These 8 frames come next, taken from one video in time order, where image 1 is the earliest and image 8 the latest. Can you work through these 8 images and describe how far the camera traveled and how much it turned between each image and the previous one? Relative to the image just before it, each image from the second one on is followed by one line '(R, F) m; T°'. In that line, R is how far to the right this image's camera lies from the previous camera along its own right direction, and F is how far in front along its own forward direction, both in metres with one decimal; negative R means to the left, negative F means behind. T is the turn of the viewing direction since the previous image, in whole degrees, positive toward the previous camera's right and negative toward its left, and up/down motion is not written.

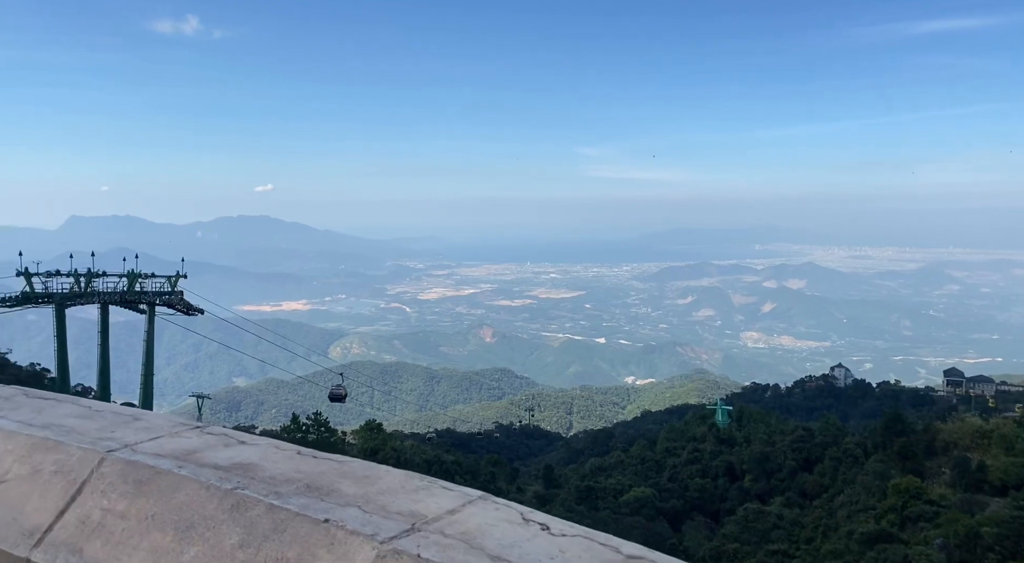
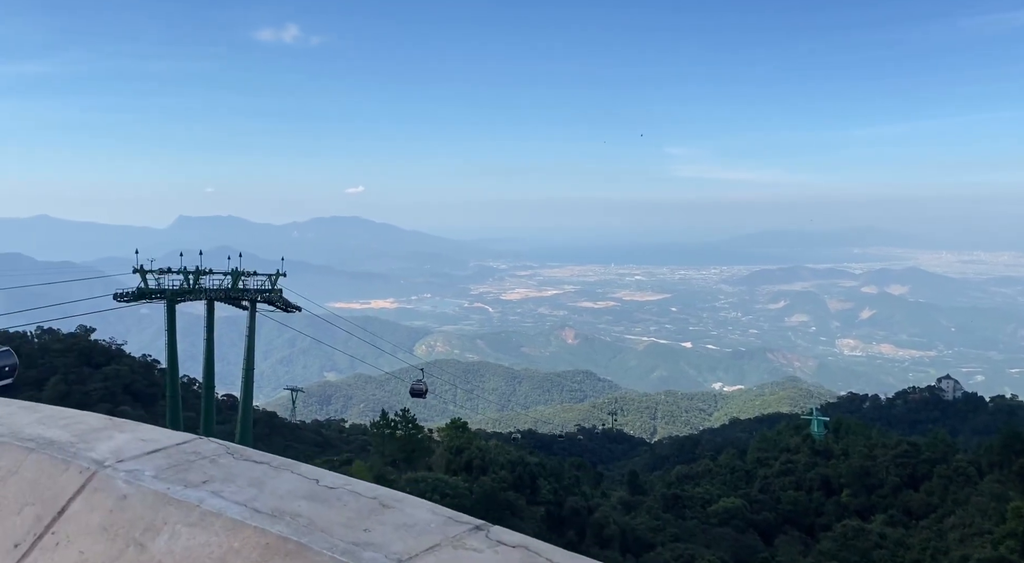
(-0.2, +0.2) m; -5°
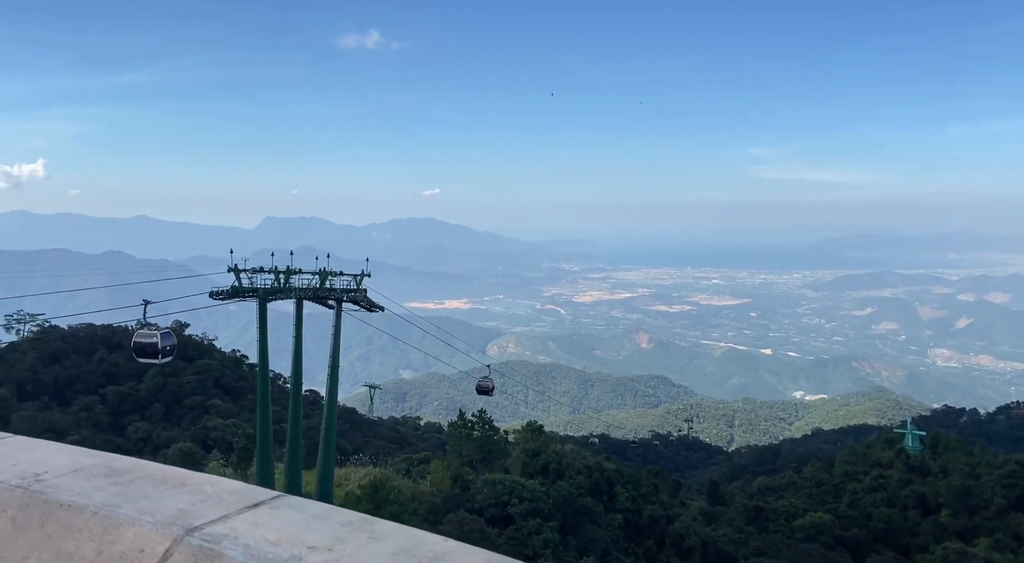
(-0.3, +0.3) m; -4°
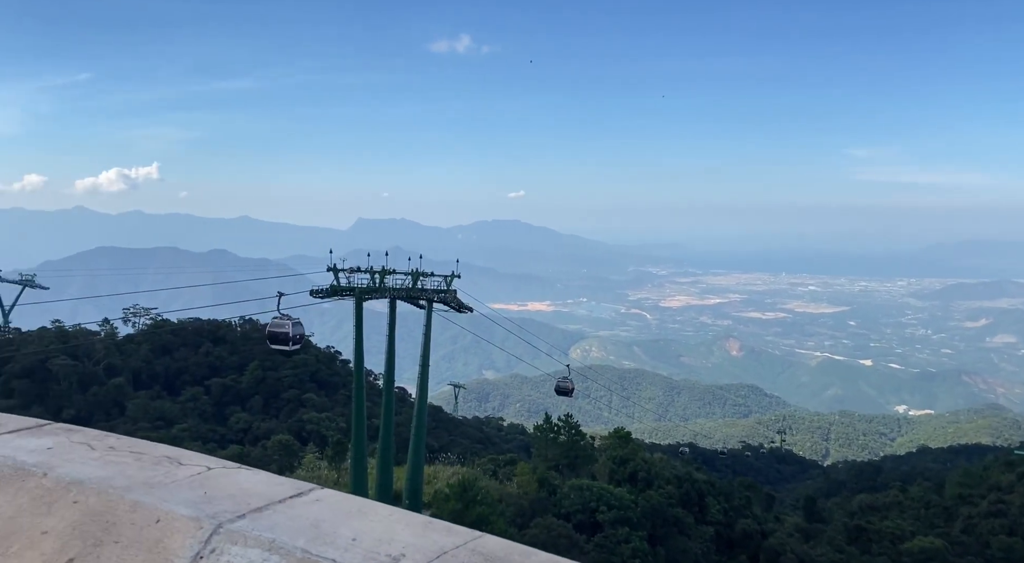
(-0.2, +0.6) m; -5°
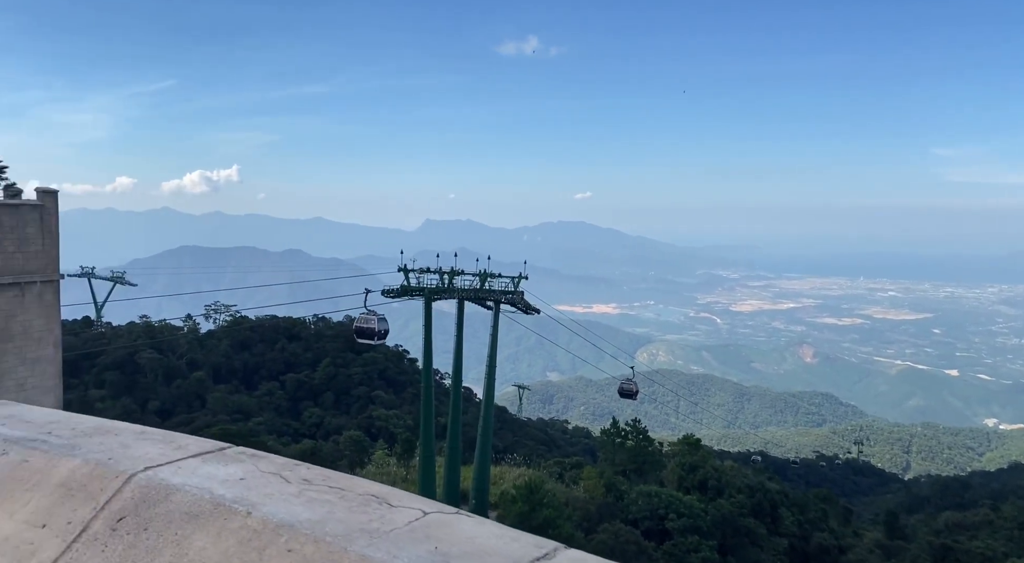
(-0.1, +0.6) m; -4°
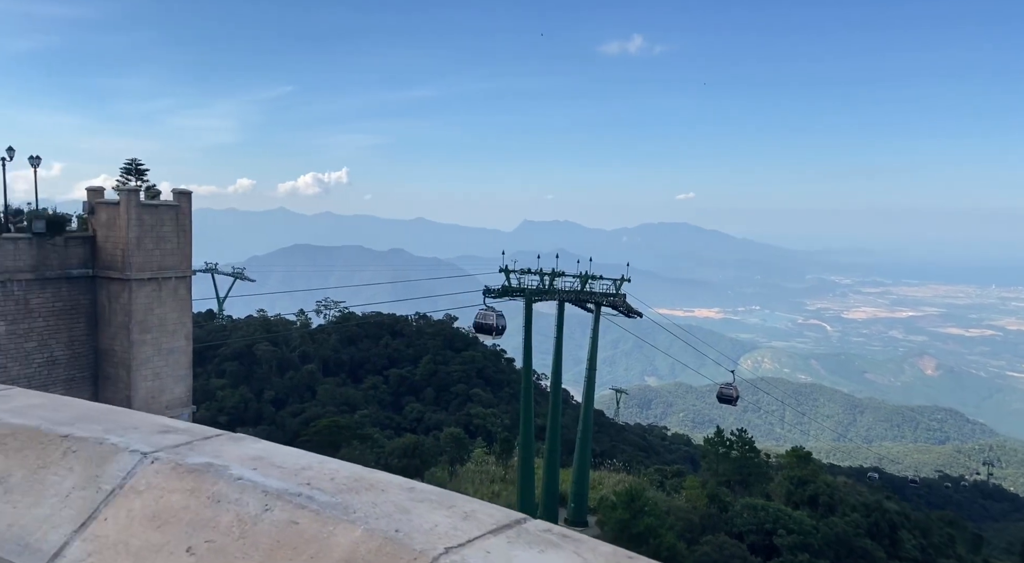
(-0.2, +0.8) m; -6°
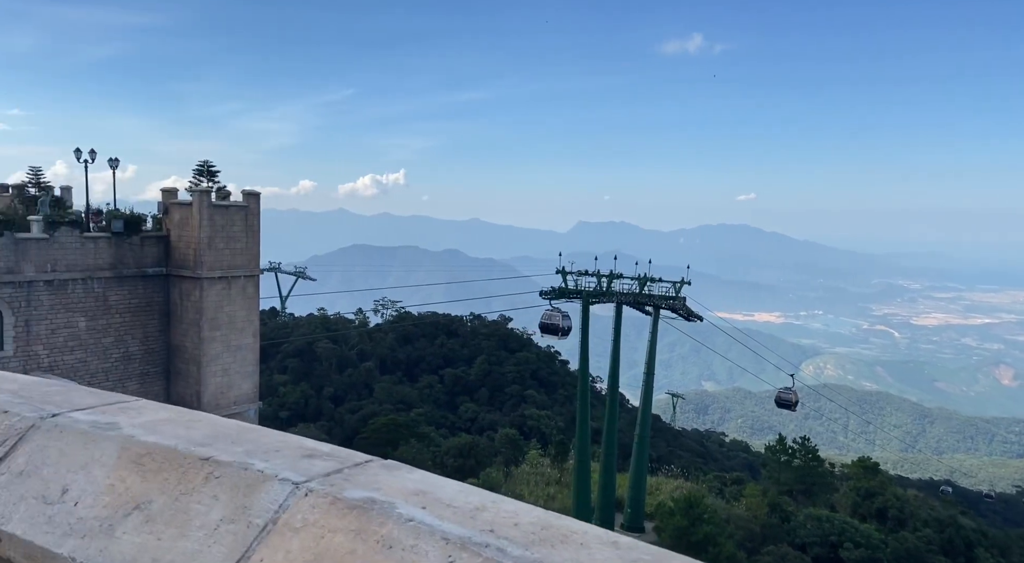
(-0.1, +0.5) m; -4°
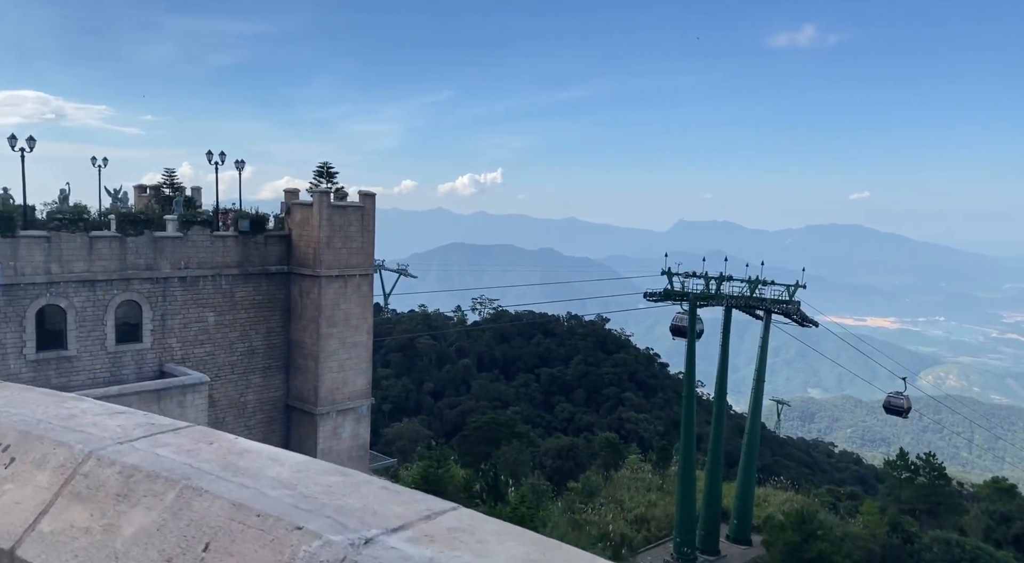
(-0.5, +0.6) m; -6°
